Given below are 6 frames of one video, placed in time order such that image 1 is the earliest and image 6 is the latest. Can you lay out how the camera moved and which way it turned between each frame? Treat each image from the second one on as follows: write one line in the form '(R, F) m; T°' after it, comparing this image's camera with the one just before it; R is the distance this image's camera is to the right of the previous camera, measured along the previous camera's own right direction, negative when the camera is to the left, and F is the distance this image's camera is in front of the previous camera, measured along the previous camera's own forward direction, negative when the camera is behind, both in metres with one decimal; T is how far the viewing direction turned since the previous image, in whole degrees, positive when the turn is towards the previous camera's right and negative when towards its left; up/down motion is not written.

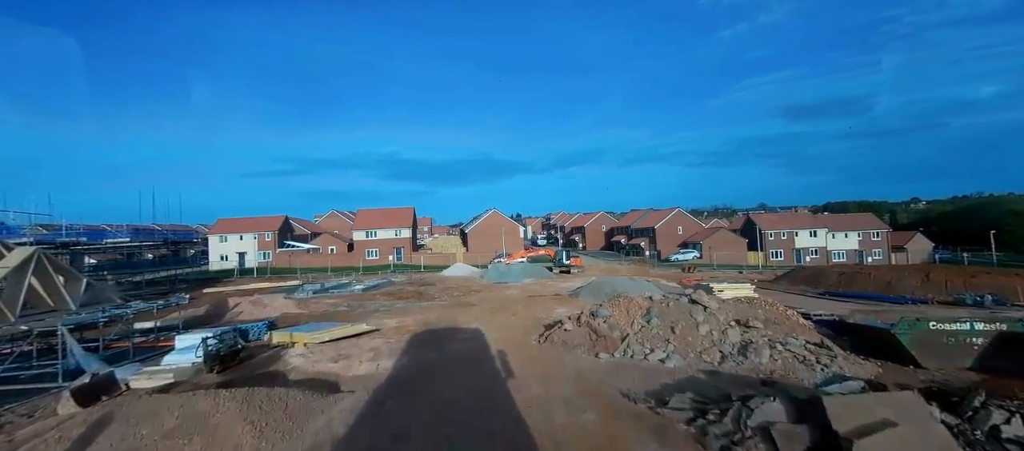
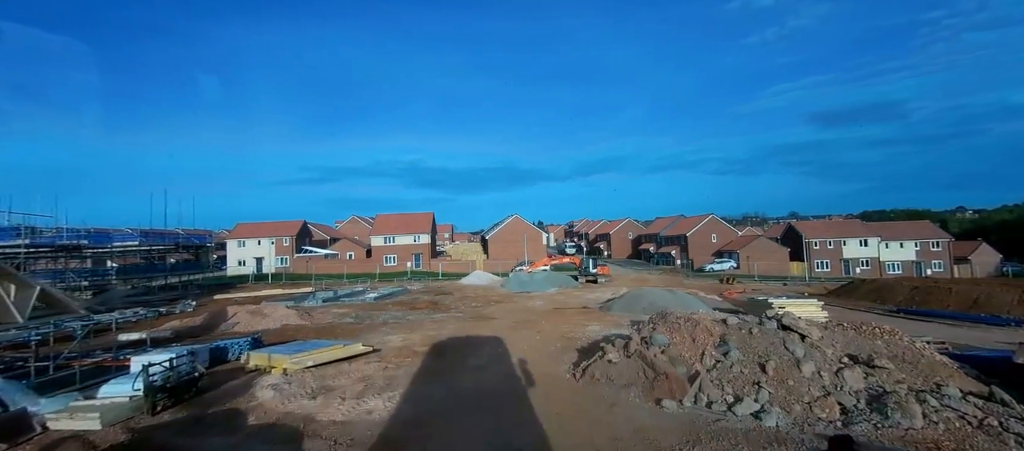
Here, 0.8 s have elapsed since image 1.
(-0.1, +1.9) m; -3°
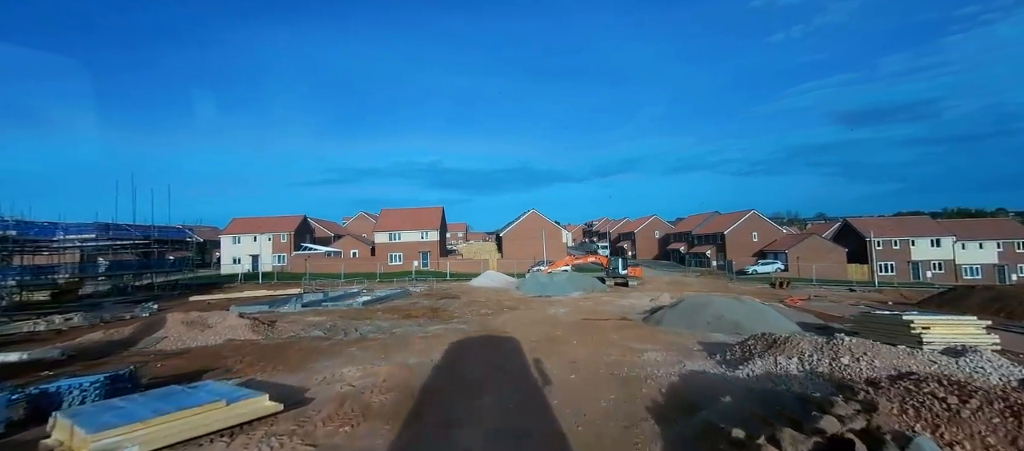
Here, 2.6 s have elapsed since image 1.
(-0.1, +3.9) m; -2°
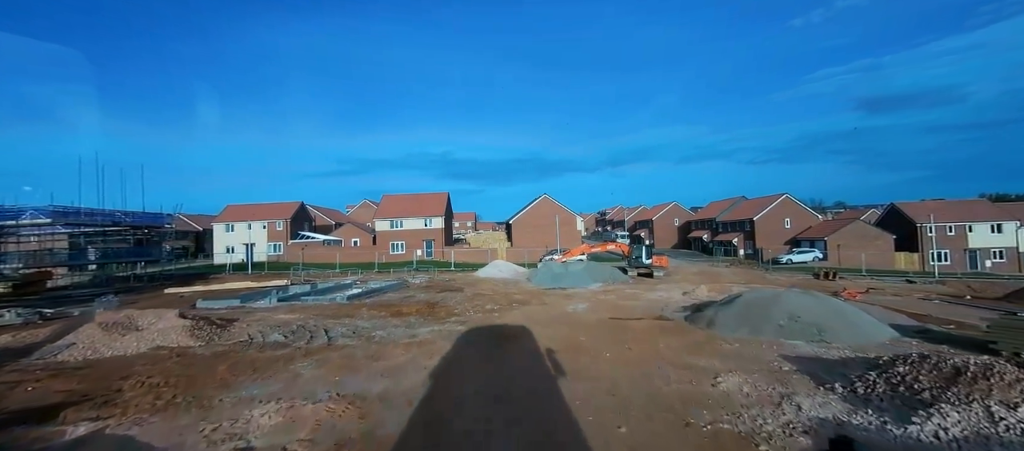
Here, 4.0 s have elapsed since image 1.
(0.0, +2.7) m; -1°
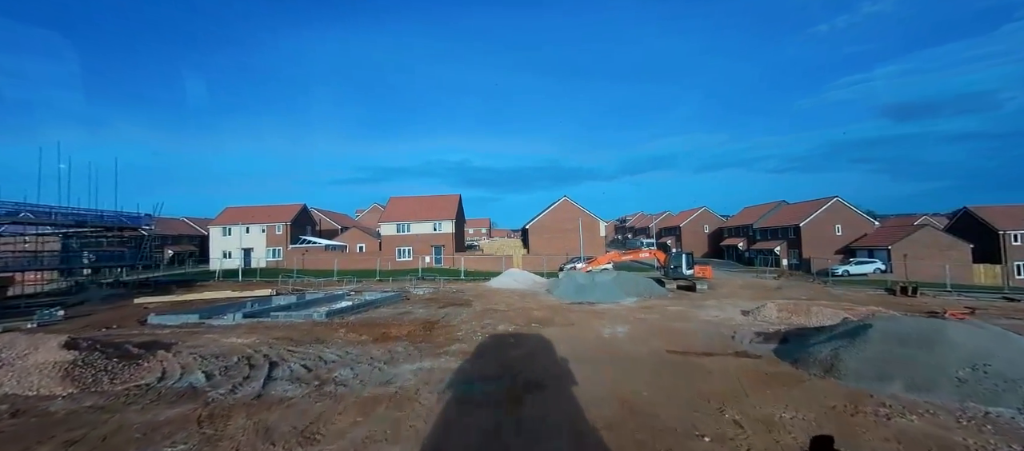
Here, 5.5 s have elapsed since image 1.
(-0.1, +3.1) m; -2°
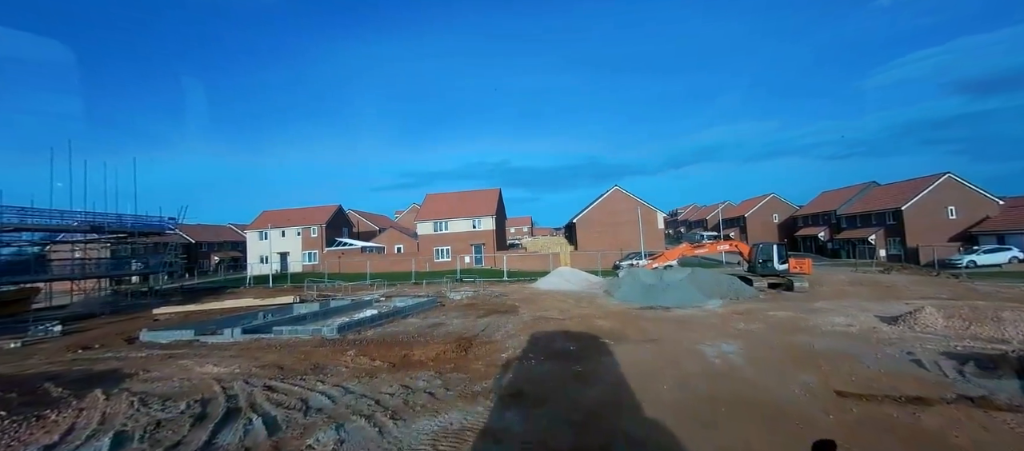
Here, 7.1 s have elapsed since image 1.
(-0.4, +2.8) m; -6°
